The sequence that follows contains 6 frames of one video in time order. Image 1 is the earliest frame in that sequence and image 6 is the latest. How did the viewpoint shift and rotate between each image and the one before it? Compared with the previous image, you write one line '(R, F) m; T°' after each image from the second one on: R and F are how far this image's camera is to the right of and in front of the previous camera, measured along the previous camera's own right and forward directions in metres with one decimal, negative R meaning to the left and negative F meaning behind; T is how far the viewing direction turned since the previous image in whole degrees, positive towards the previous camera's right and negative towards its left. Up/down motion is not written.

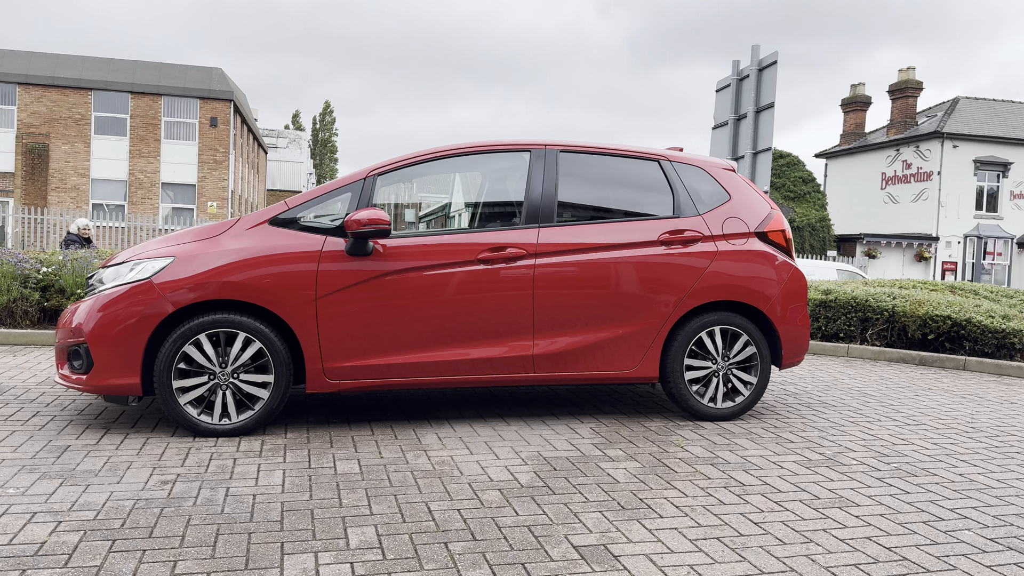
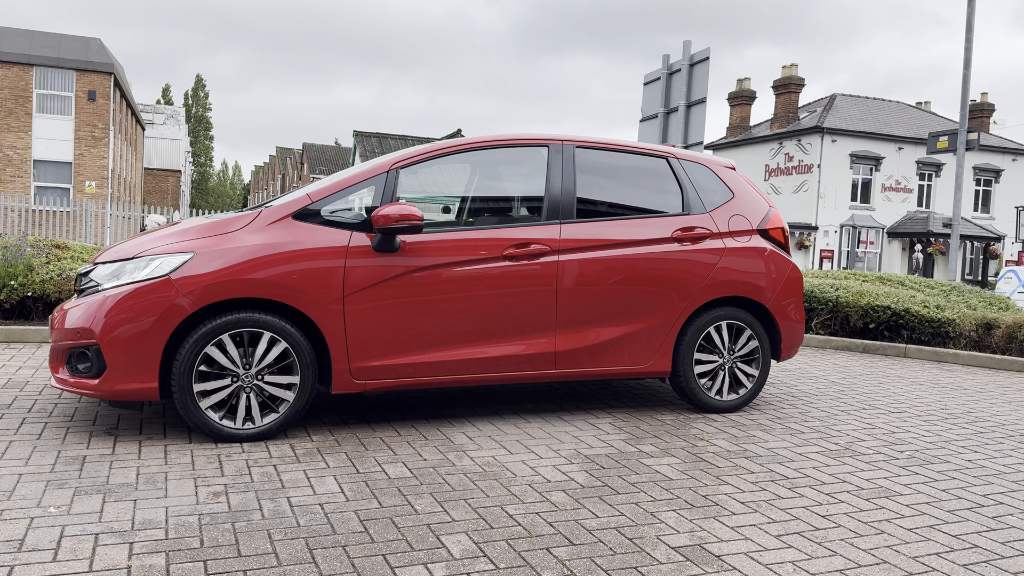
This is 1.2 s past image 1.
(-0.8, +0.1) m; +8°
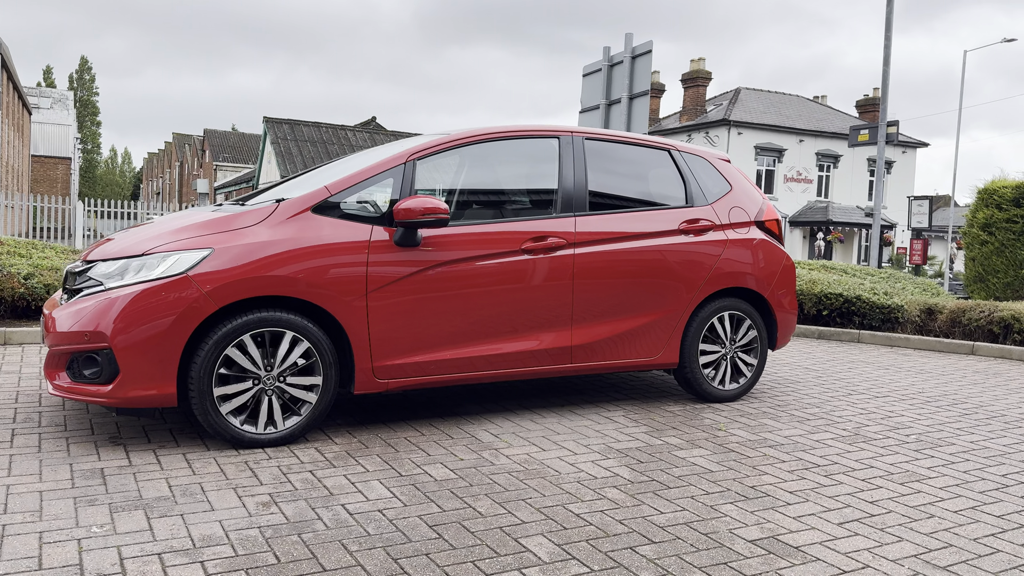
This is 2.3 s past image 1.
(-0.7, +0.1) m; +6°
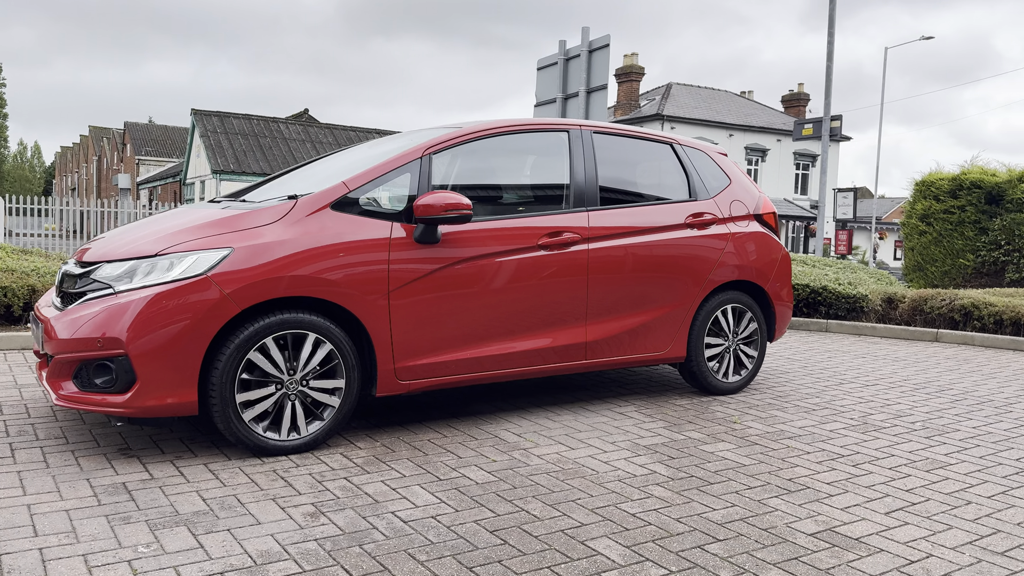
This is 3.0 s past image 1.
(-0.5, +0.1) m; +5°
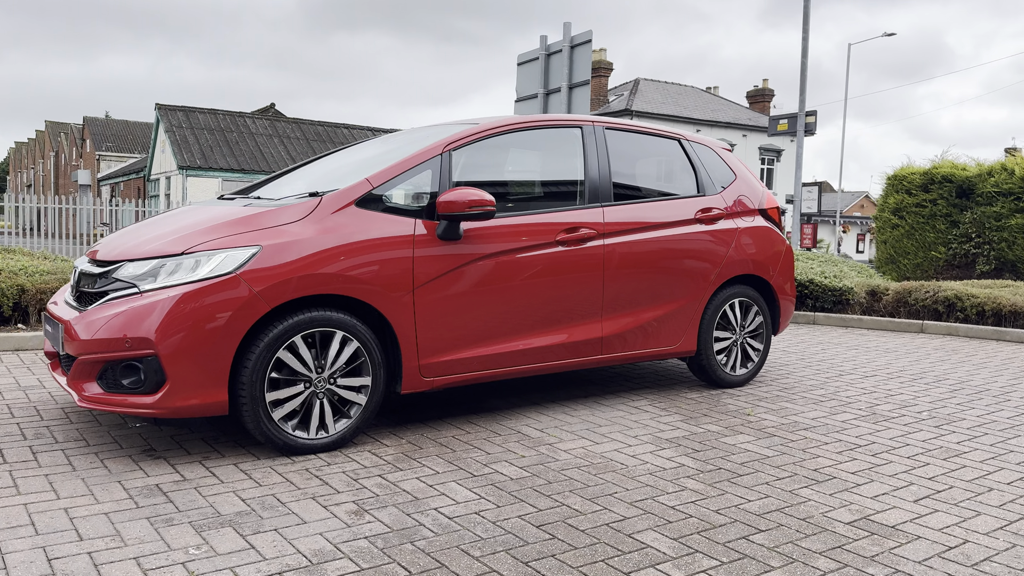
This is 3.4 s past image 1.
(-0.3, 0.0) m; +2°
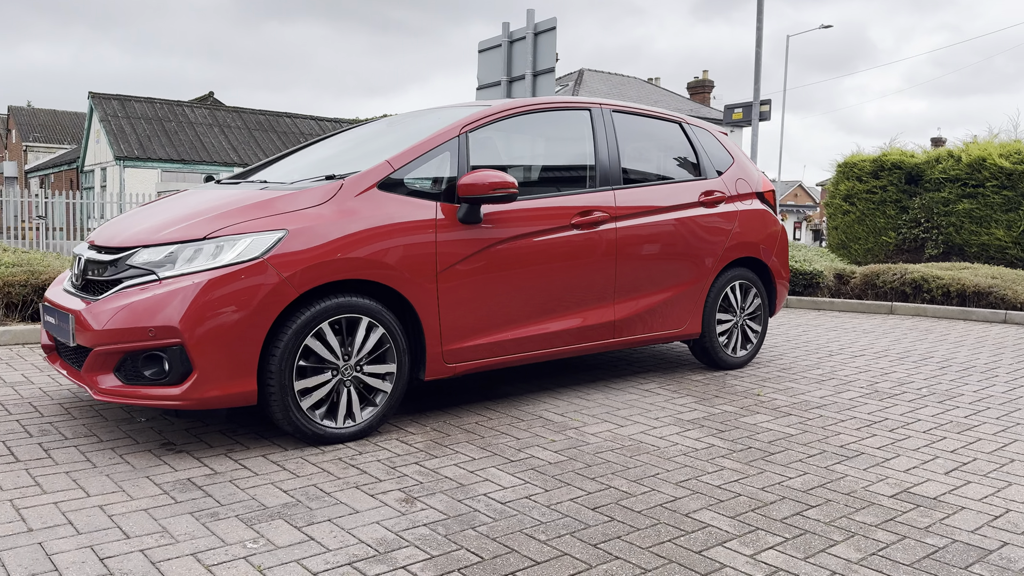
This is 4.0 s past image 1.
(-0.4, +0.1) m; +4°
